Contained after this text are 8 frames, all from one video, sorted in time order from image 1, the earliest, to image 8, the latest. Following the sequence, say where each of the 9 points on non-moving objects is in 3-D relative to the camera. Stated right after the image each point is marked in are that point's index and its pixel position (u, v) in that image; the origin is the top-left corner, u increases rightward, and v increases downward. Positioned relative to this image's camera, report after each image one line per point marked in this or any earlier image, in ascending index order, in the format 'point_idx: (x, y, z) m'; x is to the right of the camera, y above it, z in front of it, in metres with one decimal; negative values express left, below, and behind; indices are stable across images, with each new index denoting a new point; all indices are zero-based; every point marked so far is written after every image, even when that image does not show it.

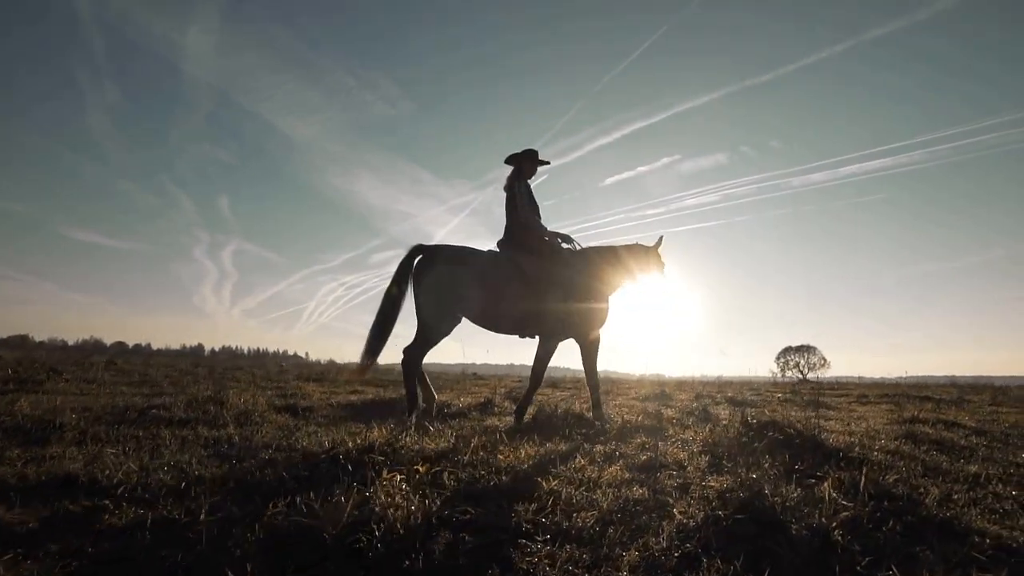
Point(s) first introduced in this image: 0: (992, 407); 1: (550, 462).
0: (+13.6, -3.4, +17.9) m
1: (+0.3, -1.5, +5.3) m
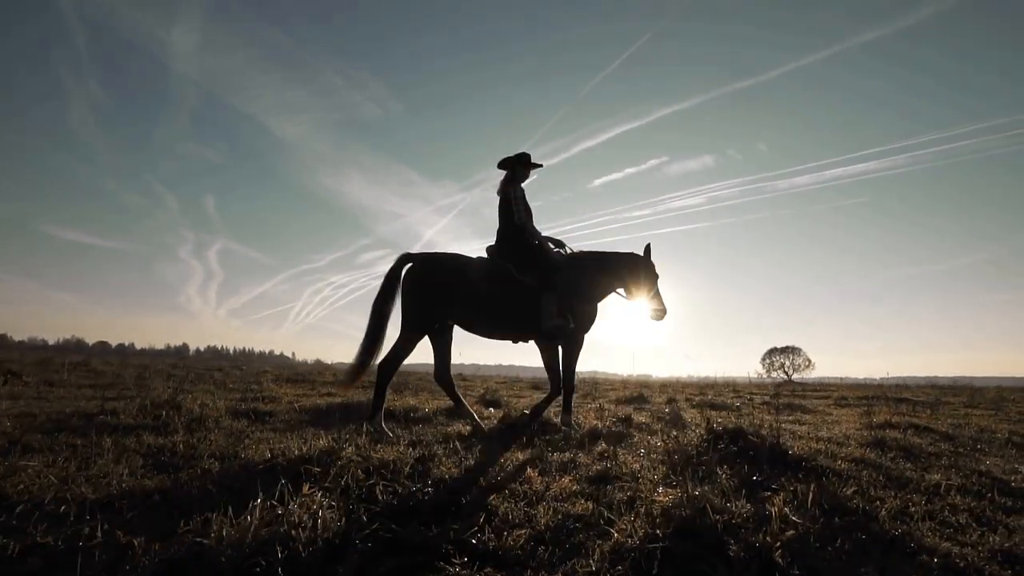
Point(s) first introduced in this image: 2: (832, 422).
0: (+12.9, -3.5, +18.0) m
1: (-0.1, -1.5, +5.1) m
2: (+5.8, -2.4, +11.4) m
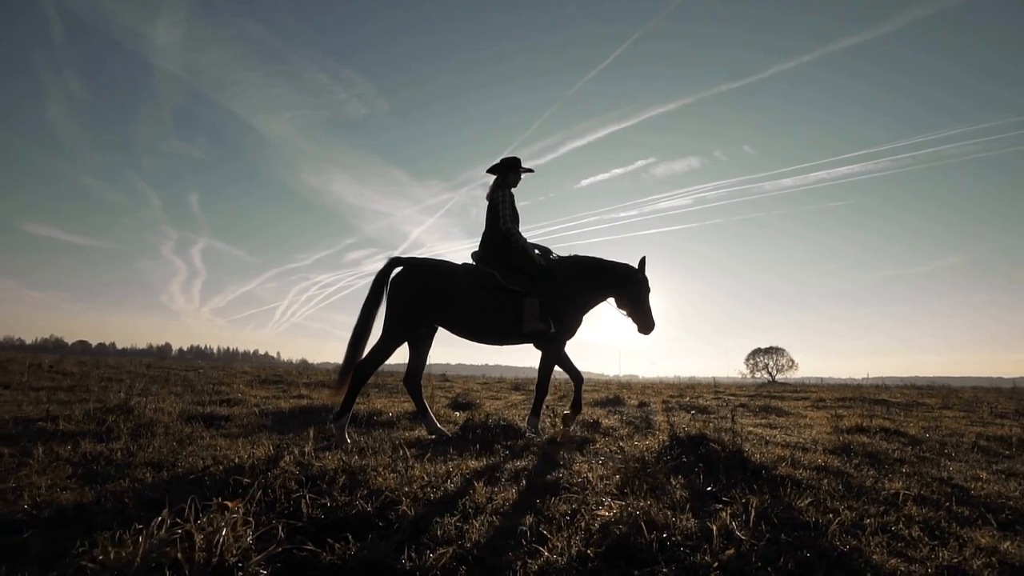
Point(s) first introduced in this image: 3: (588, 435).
0: (+12.2, -3.5, +18.1) m
1: (-0.5, -1.5, +4.9) m
2: (+5.3, -2.5, +11.3) m
3: (+1.0, -1.9, +8.2) m
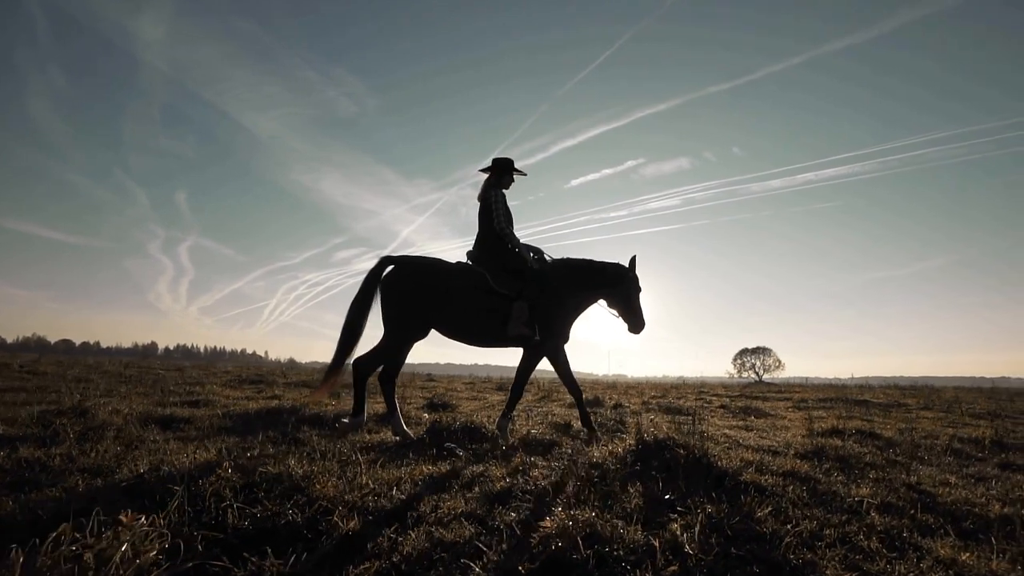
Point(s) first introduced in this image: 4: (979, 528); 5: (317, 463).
0: (+11.6, -3.6, +18.1) m
1: (-0.9, -1.5, +4.7) m
2: (+4.8, -2.5, +11.2) m
3: (+0.6, -1.9, +8.0) m
4: (+3.2, -1.7, +4.4) m
5: (-1.8, -1.6, +5.6) m
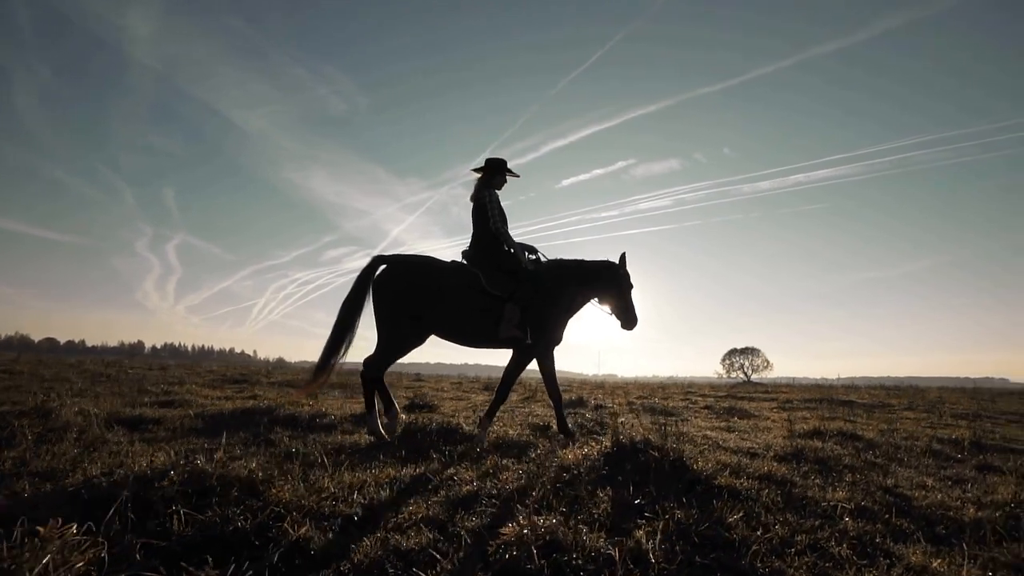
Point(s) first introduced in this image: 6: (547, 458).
0: (+11.1, -3.6, +18.1) m
1: (-1.1, -1.5, +4.5) m
2: (+4.4, -2.5, +11.1) m
3: (+0.3, -1.9, +7.8) m
4: (+3.0, -1.7, +4.3) m
5: (-2.0, -1.5, +5.5) m
6: (+0.3, -1.7, +6.2) m
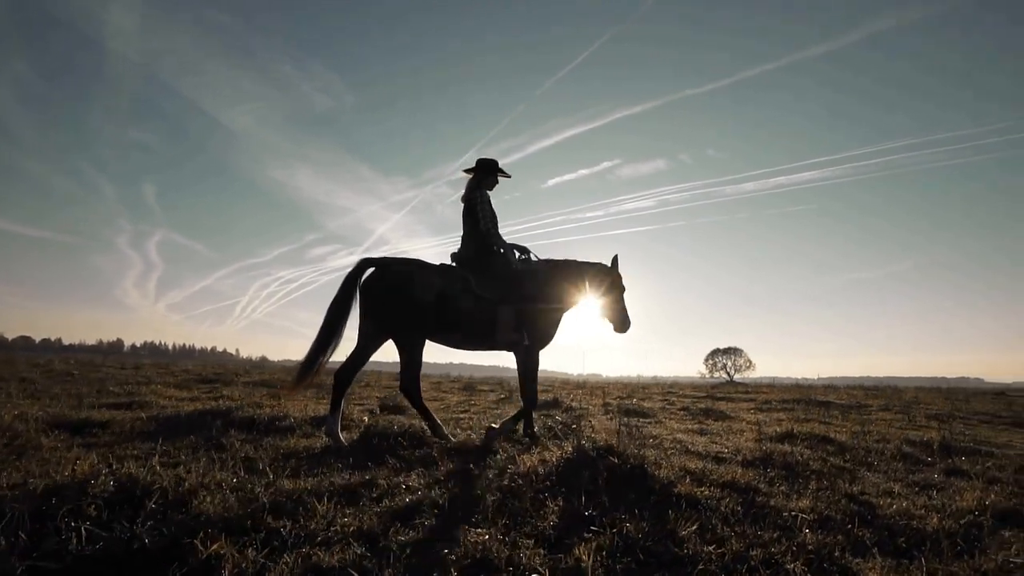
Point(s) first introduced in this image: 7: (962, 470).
0: (+10.4, -3.6, +18.1) m
1: (-1.5, -1.5, +4.3) m
2: (+3.9, -2.5, +10.9) m
3: (-0.2, -1.9, +7.6) m
4: (+2.6, -1.7, +4.1) m
5: (-2.4, -1.5, +5.2) m
6: (-0.1, -1.7, +5.9) m
7: (+5.1, -2.0, +7.0) m
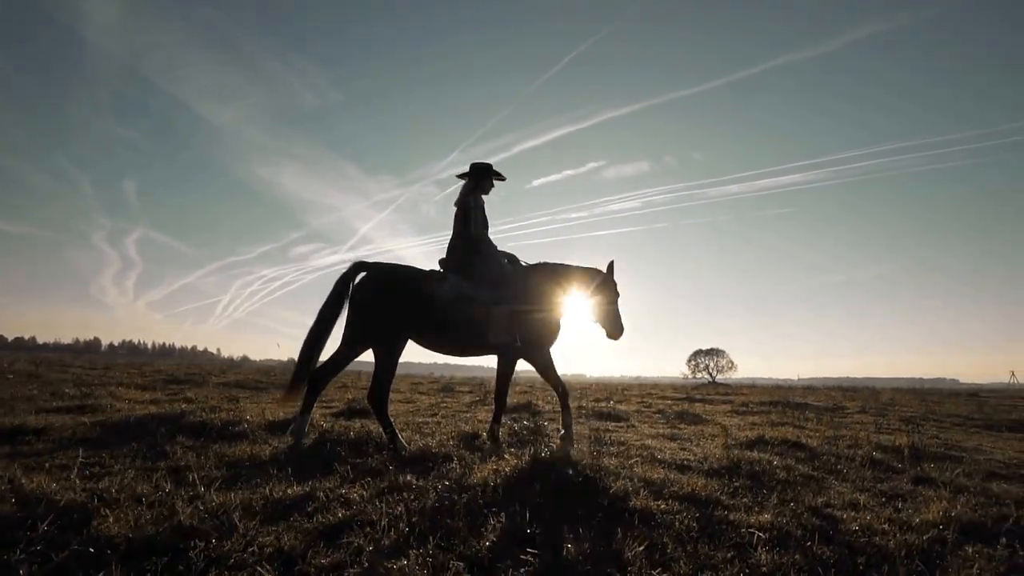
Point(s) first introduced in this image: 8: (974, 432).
0: (+9.7, -3.7, +18.1) m
1: (-1.9, -1.5, +3.9) m
2: (+3.3, -2.5, +10.7) m
3: (-0.7, -1.9, +7.3) m
4: (+2.2, -1.7, +3.9) m
5: (-2.8, -1.5, +4.8) m
6: (-0.5, -1.7, +5.6) m
7: (+4.6, -2.1, +6.9) m
8: (+10.8, -3.4, +14.6) m
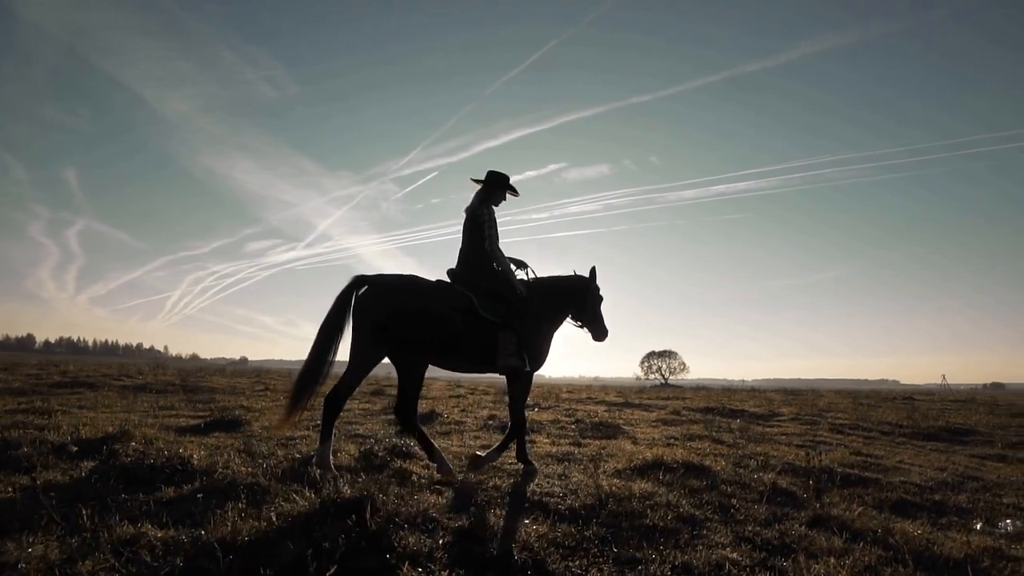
0: (+7.3, -3.8, +17.3) m
1: (-3.3, -1.4, +2.5) m
2: (+1.4, -2.5, +9.6) m
3: (-2.3, -1.9, +5.9) m
4: (+0.8, -1.7, +2.6) m
5: (-4.3, -1.4, +3.3) m
6: (-2.1, -1.6, +4.2) m
7: (+2.9, -2.1, +5.8) m
8: (+8.6, -3.5, +13.9) m
